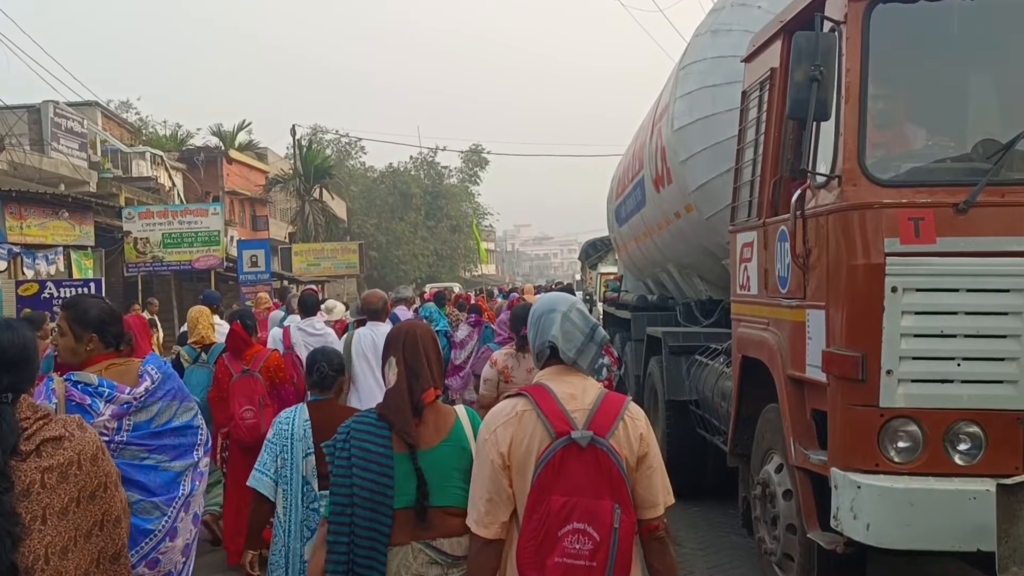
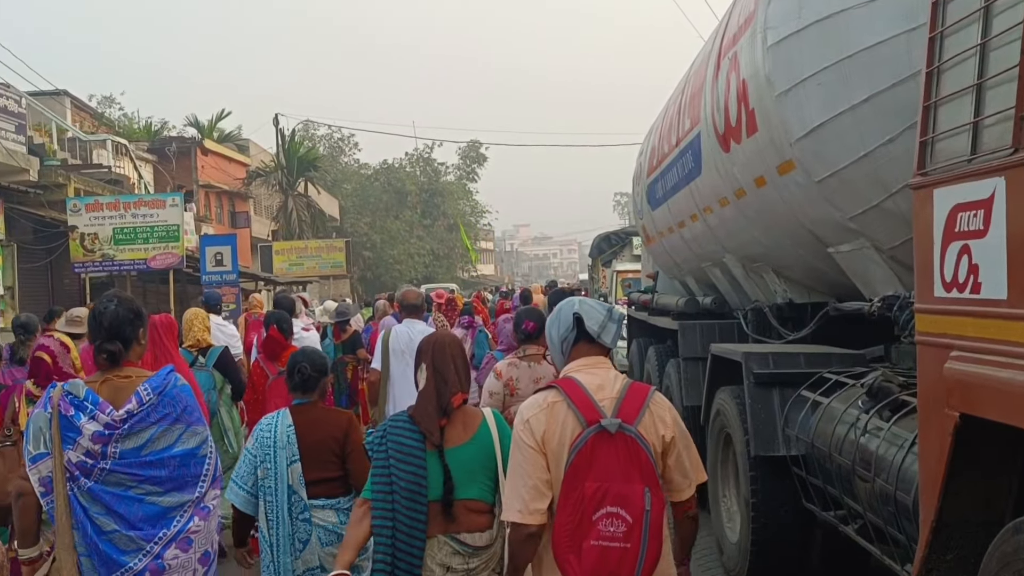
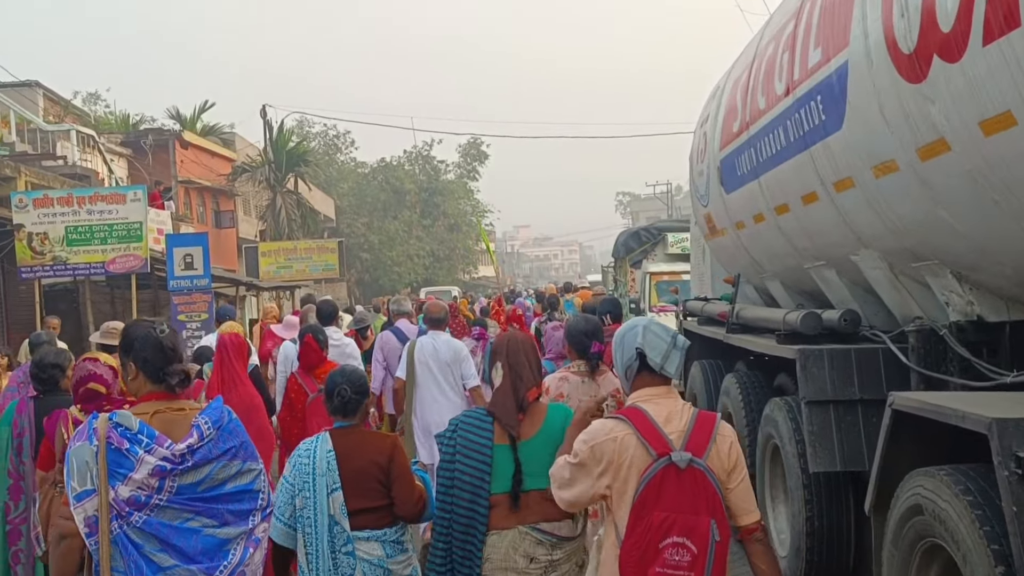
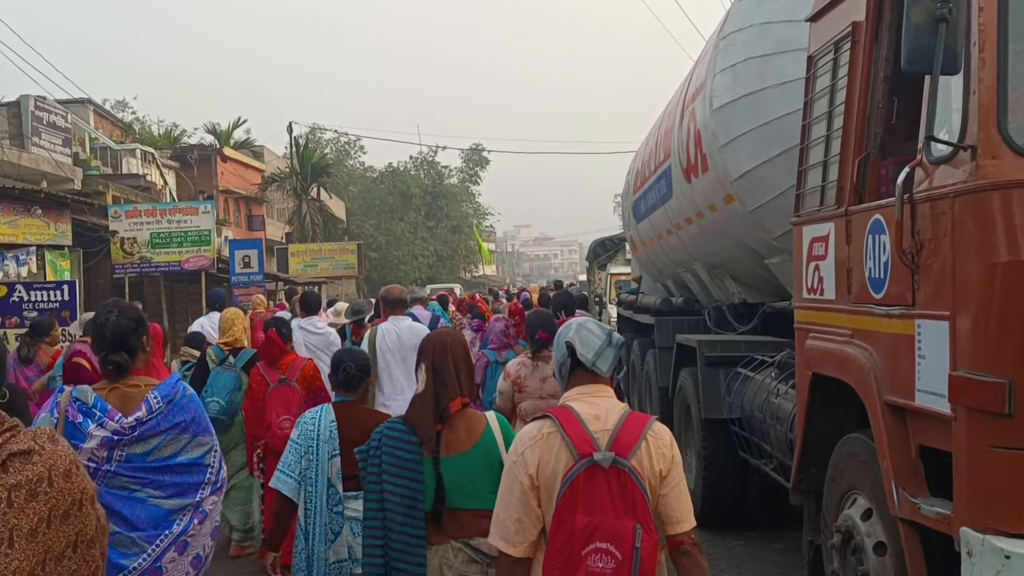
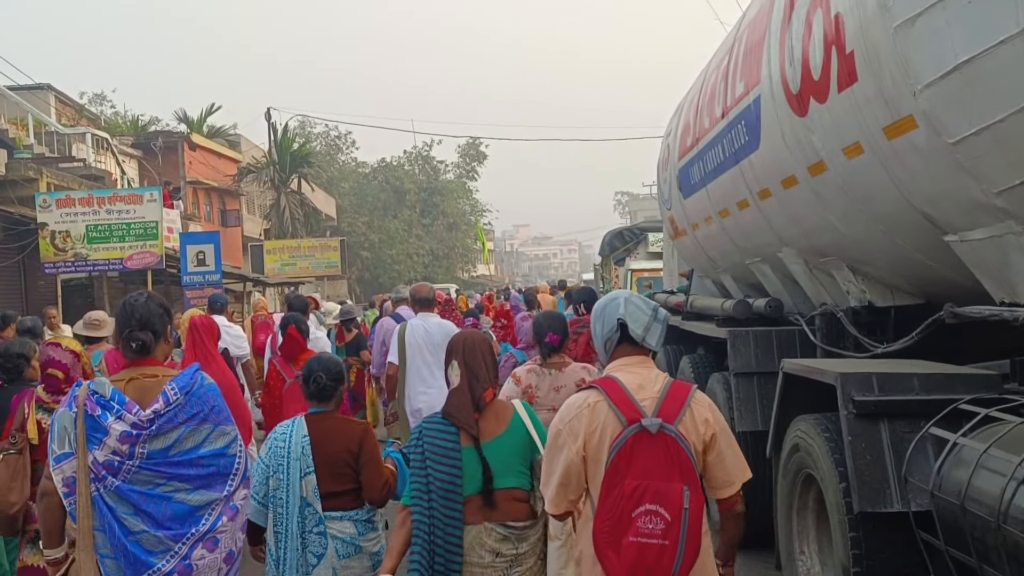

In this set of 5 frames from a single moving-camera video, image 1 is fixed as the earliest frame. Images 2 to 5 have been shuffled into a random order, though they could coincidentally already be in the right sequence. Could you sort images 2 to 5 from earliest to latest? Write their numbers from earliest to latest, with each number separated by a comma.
4, 2, 5, 3
